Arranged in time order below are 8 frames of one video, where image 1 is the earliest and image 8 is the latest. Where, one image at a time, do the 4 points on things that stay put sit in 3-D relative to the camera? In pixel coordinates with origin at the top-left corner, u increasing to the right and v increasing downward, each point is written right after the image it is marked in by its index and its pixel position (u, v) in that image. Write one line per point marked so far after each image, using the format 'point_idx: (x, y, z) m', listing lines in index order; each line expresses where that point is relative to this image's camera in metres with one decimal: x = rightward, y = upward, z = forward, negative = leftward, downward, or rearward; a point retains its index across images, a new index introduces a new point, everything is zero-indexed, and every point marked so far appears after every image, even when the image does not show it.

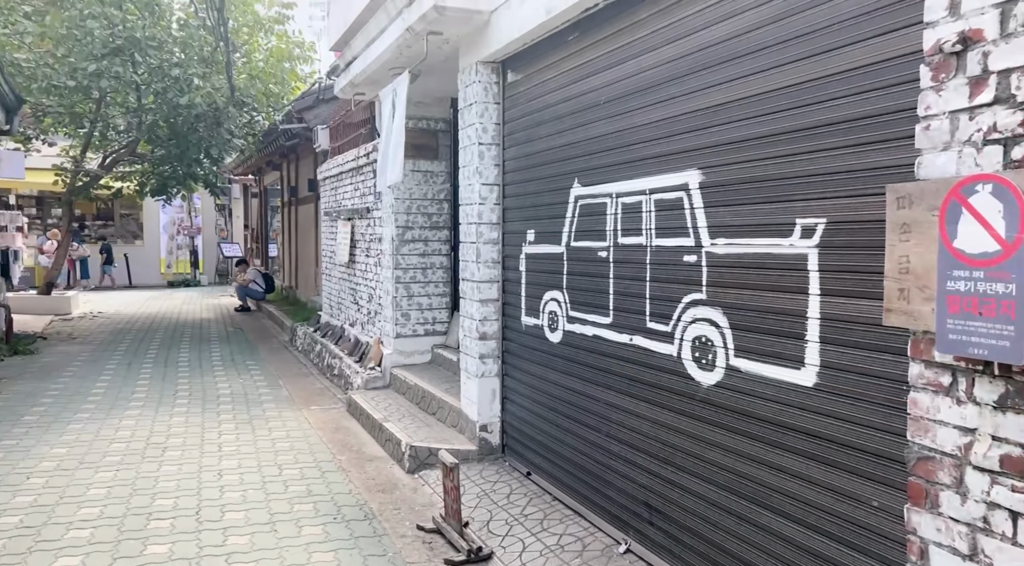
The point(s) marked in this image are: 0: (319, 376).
0: (-1.9, -0.9, +8.6) m
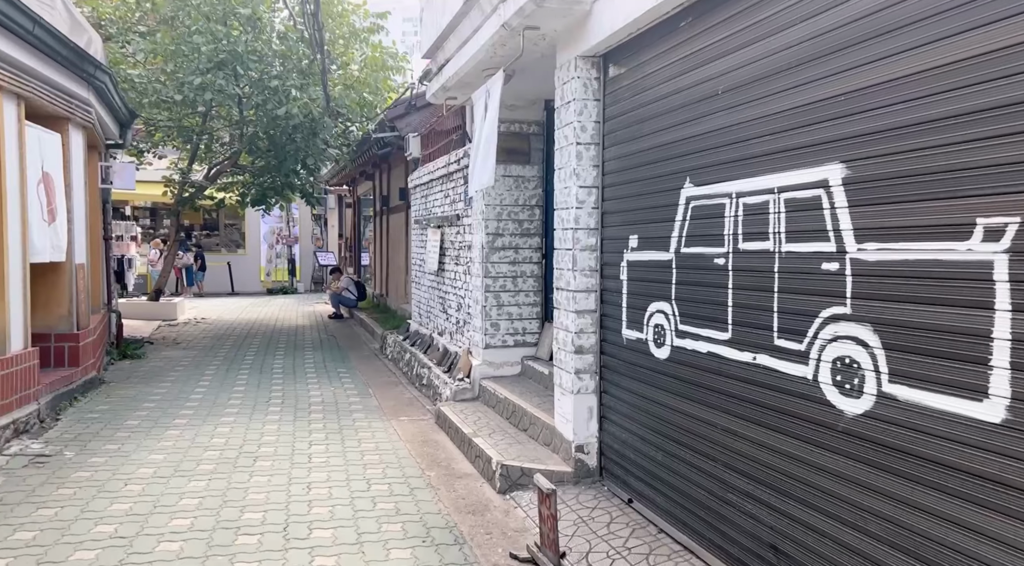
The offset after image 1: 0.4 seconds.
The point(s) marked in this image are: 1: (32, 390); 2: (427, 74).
0: (-1.0, -1.0, +8.4) m
1: (-3.9, -0.9, +7.0) m
2: (-0.7, +1.7, +7.2) m
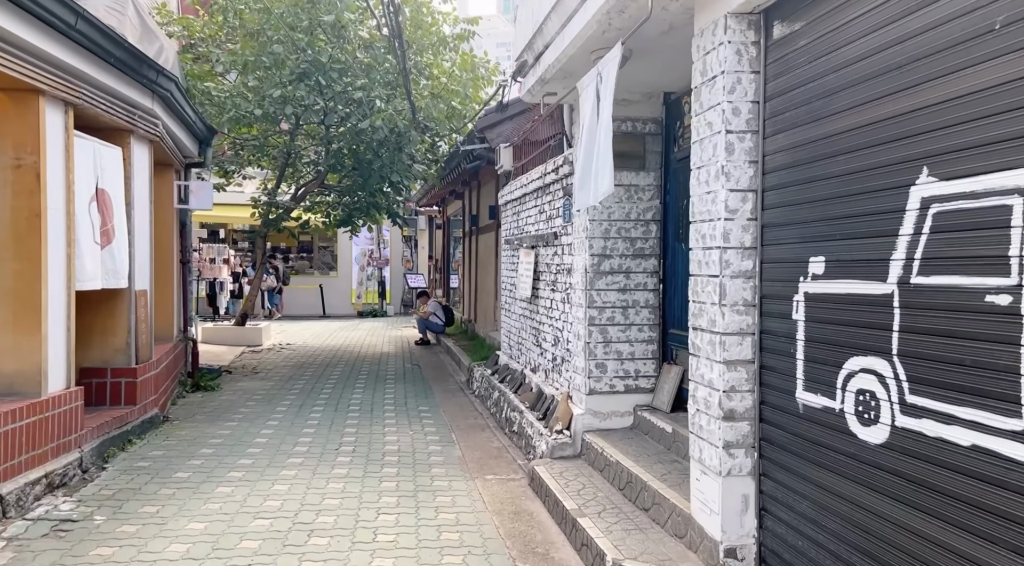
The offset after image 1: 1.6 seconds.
0: (-0.1, -1.2, +7.3) m
1: (-3.1, -1.1, +6.2) m
2: (+0.1, +1.5, +6.2) m
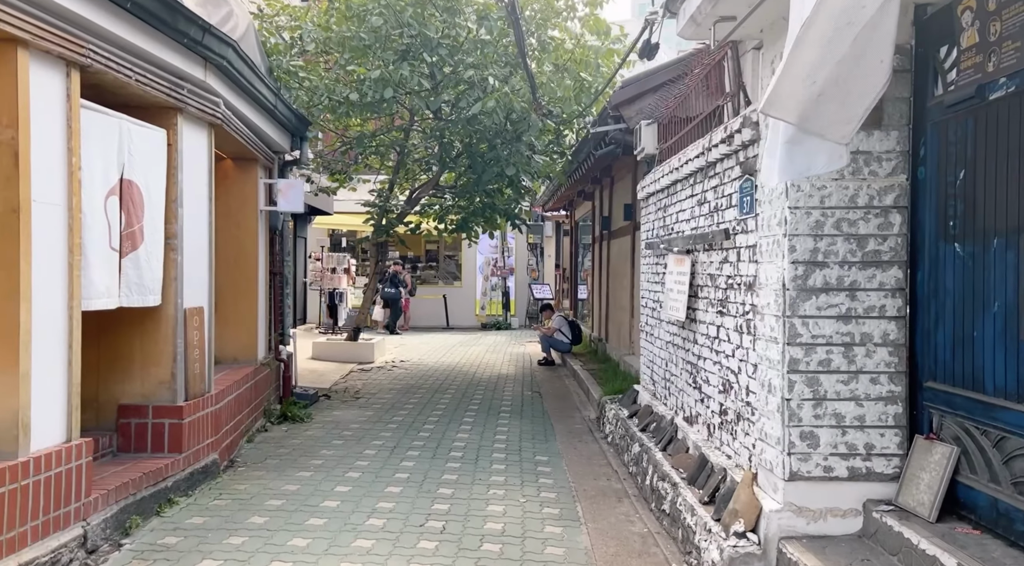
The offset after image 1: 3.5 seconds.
0: (+0.8, -1.4, +5.4) m
1: (-2.4, -1.2, +4.8) m
2: (+0.8, +1.4, +4.3) m
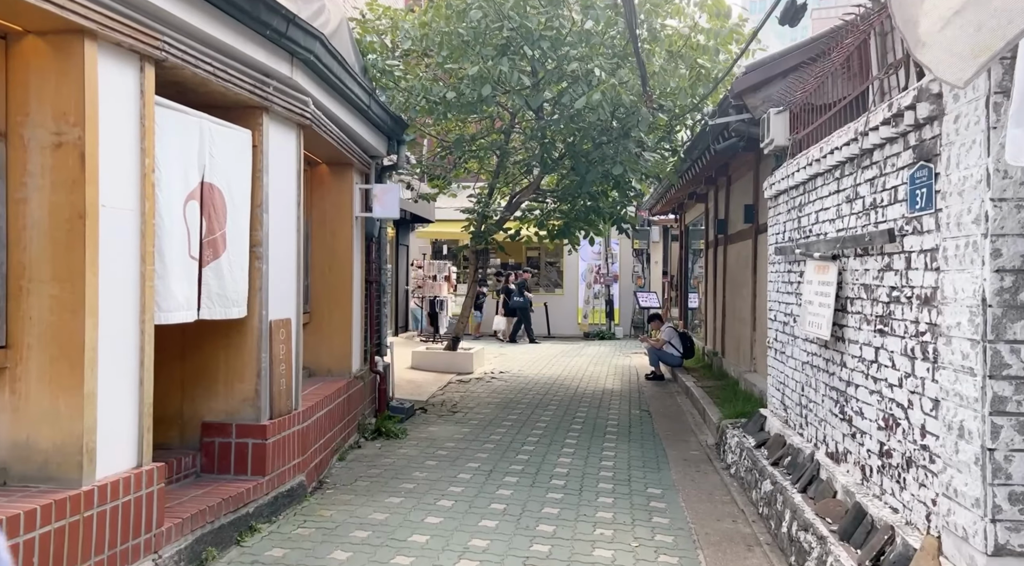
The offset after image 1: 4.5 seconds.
0: (+1.4, -1.4, +4.6) m
1: (-1.8, -1.3, +4.3) m
2: (+1.3, +1.4, +3.5) m
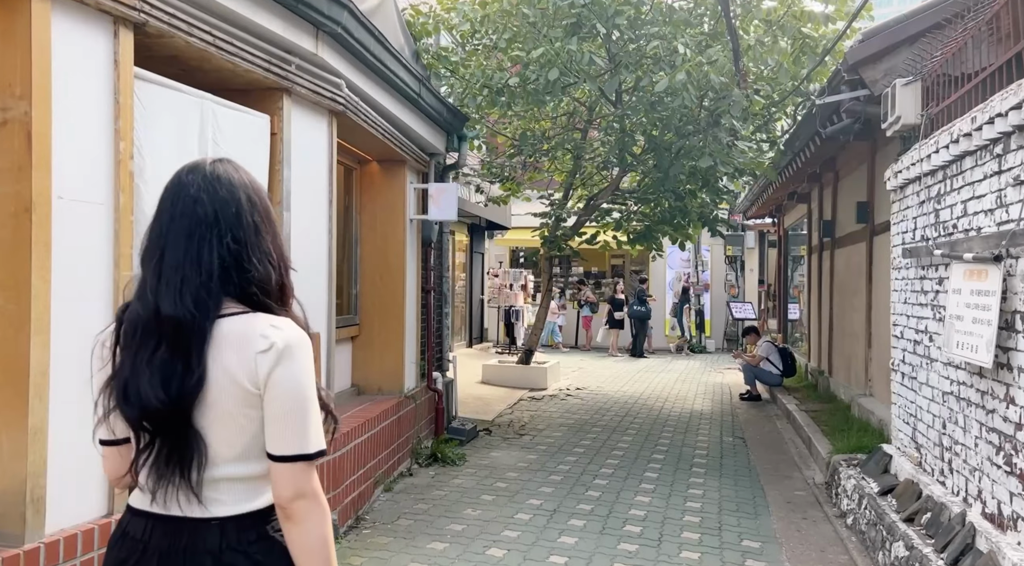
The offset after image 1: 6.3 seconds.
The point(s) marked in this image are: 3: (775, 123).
0: (+1.6, -1.5, +3.4) m
1: (-1.6, -1.3, +3.5) m
2: (+1.4, +1.3, +2.4) m
3: (+2.6, +1.6, +8.6) m
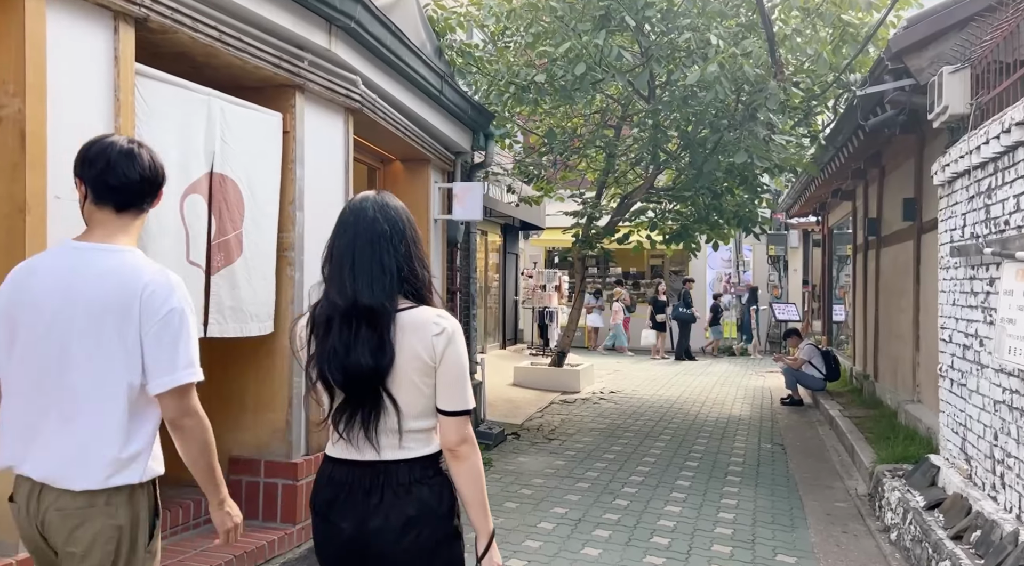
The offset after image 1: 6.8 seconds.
0: (+1.7, -1.5, +3.2) m
1: (-1.6, -1.3, +3.4) m
2: (+1.4, +1.3, +2.1) m
3: (+2.9, +1.6, +8.3) m
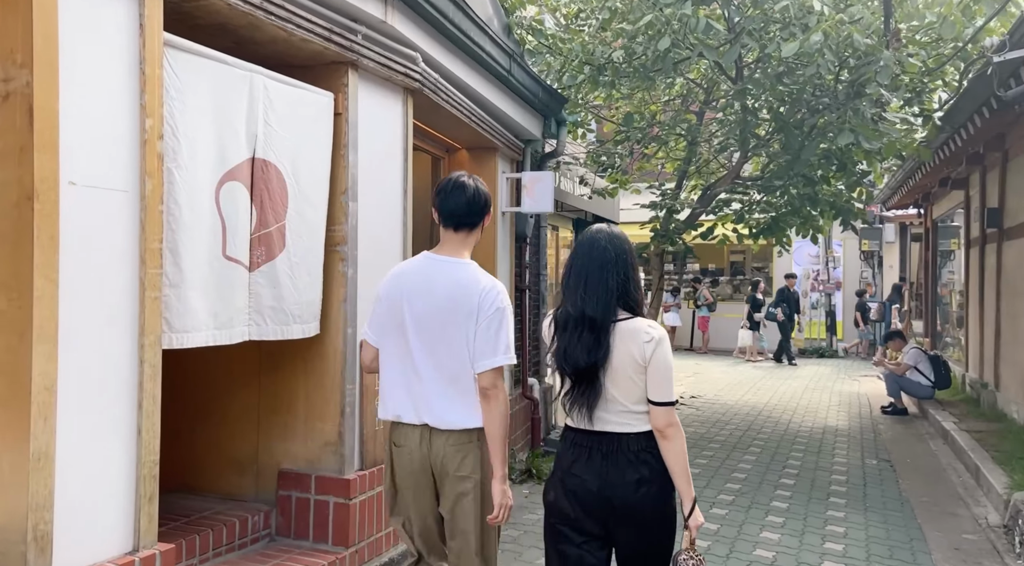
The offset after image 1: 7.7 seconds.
0: (+1.9, -1.5, +2.4) m
1: (-1.3, -1.3, +2.9) m
2: (+1.5, +1.3, +1.4) m
3: (+3.5, +1.6, +7.4) m
